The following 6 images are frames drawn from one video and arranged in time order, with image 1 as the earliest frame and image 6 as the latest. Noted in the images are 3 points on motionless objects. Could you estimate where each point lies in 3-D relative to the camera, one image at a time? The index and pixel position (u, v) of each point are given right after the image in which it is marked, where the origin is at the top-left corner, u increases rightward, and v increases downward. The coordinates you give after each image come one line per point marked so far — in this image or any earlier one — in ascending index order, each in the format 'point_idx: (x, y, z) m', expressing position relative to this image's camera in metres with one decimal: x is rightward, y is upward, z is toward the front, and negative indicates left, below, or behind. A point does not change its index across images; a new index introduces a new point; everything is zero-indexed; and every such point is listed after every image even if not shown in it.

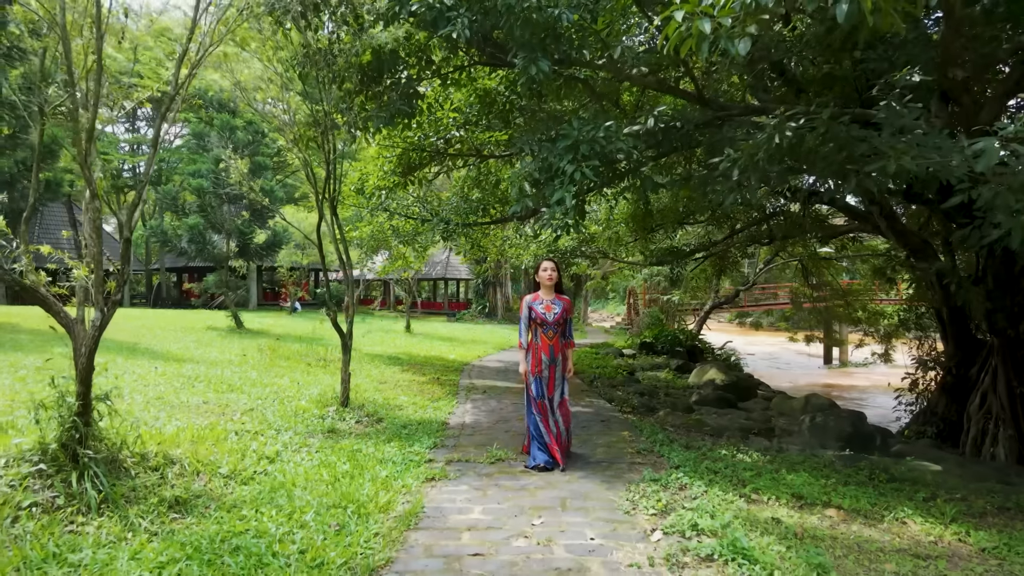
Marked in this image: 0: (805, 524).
0: (+1.9, -1.5, +3.6) m
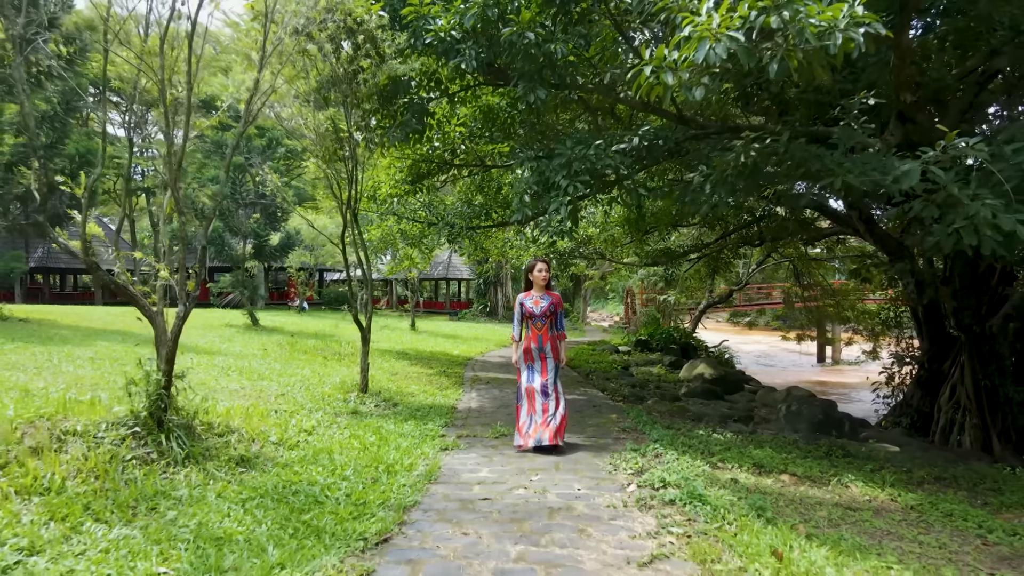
0: (+1.9, -1.5, +4.3) m
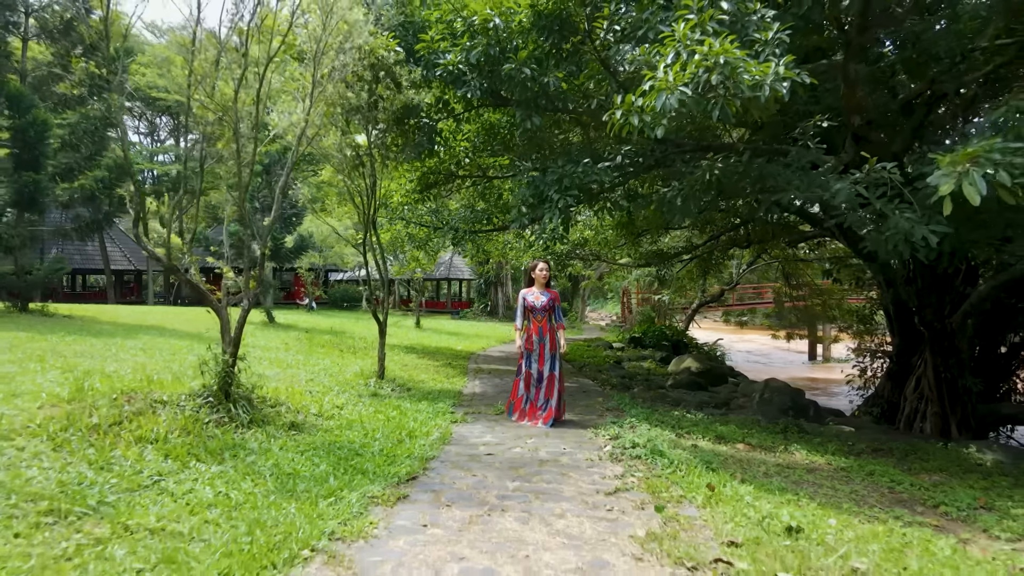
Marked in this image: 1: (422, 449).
0: (+1.9, -1.5, +5.2) m
1: (-0.7, -1.3, +4.4) m
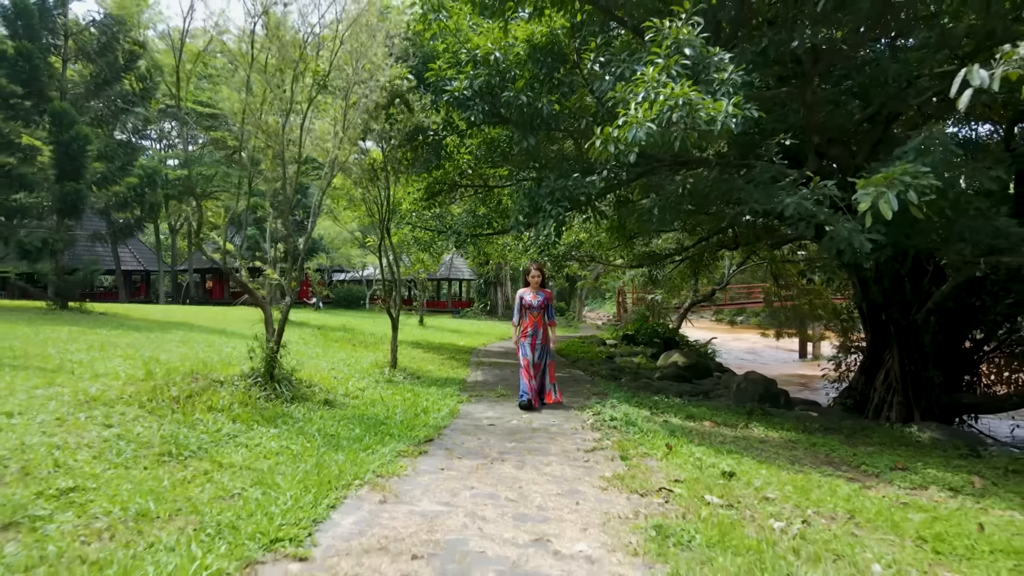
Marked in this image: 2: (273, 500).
0: (+1.8, -1.5, +6.1) m
1: (-0.7, -1.2, +5.4) m
2: (-1.3, -1.1, +3.1) m
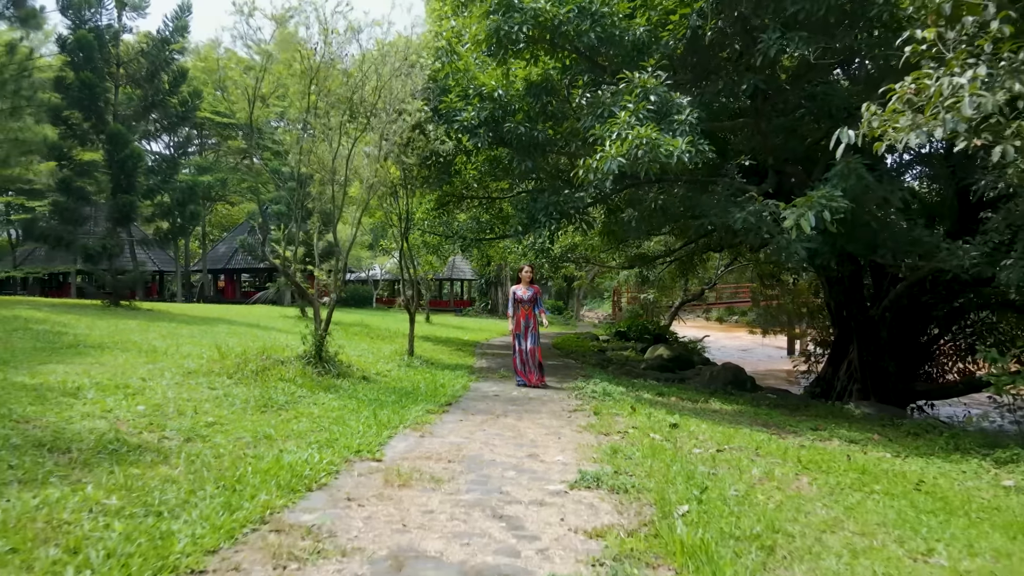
0: (+1.9, -1.5, +7.5) m
1: (-0.7, -1.2, +6.8) m
2: (-1.3, -1.1, +4.5) m
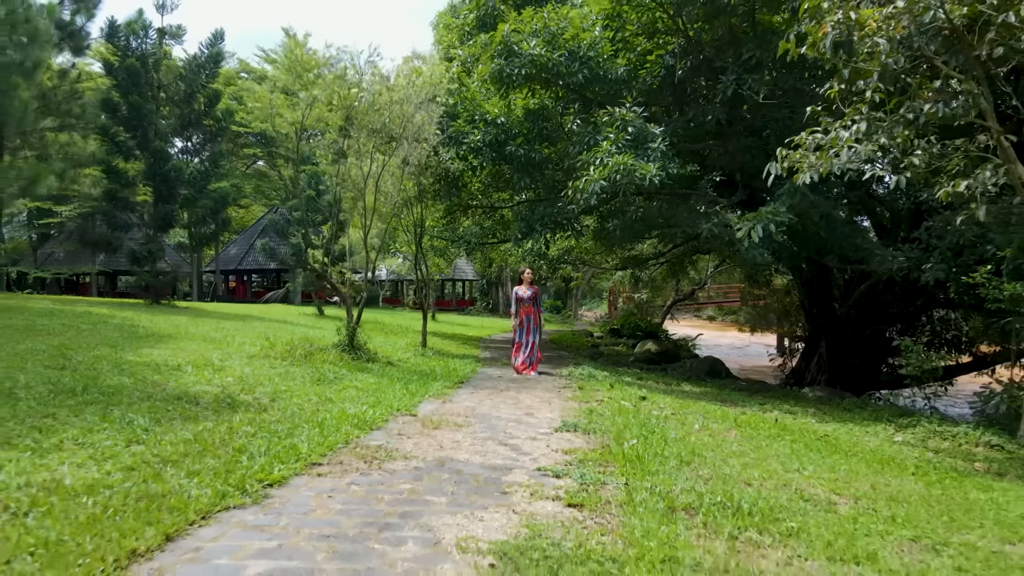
0: (+1.9, -1.5, +8.9) m
1: (-0.7, -1.2, +8.1) m
2: (-1.3, -1.1, +5.9) m
